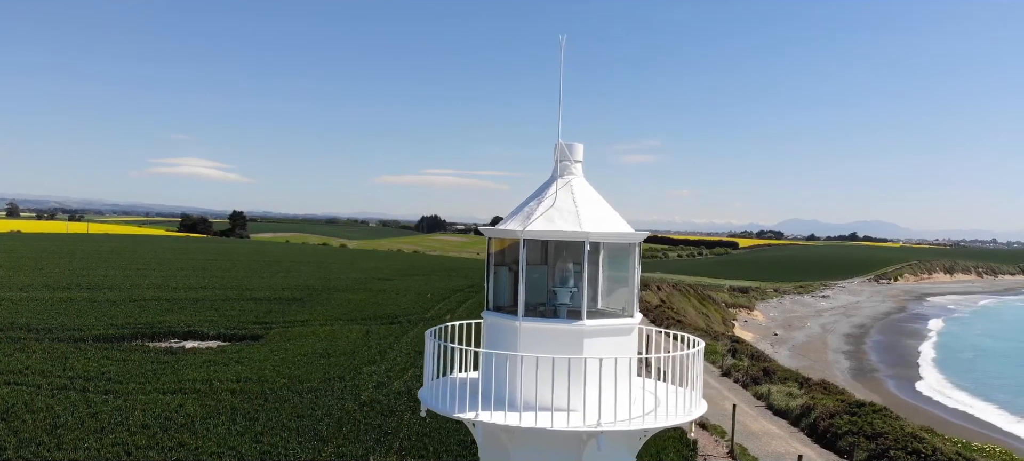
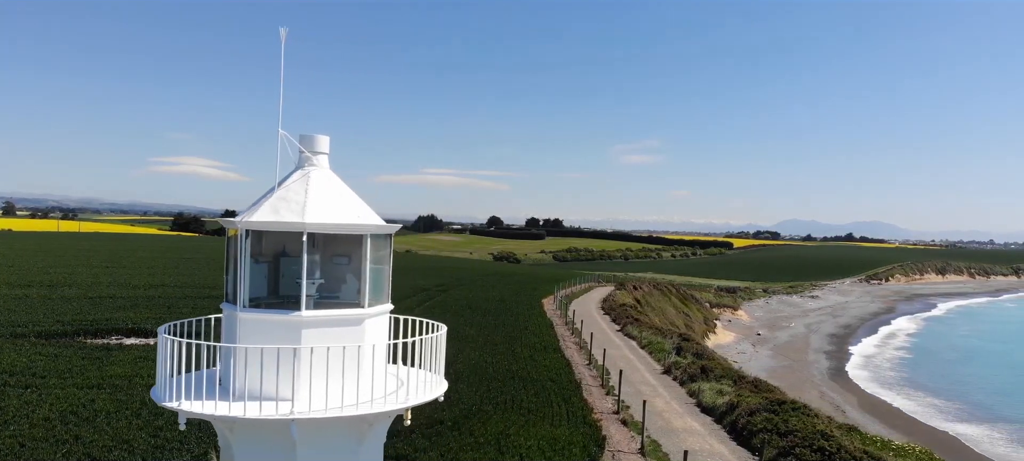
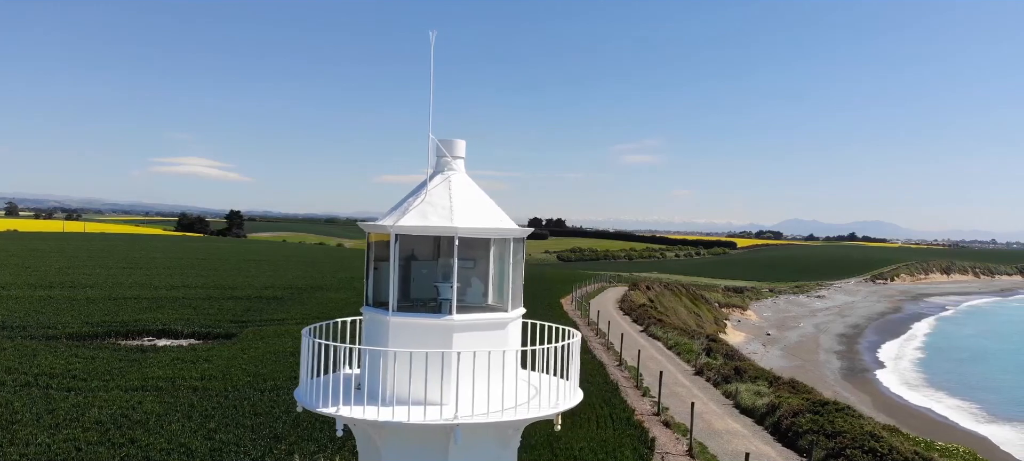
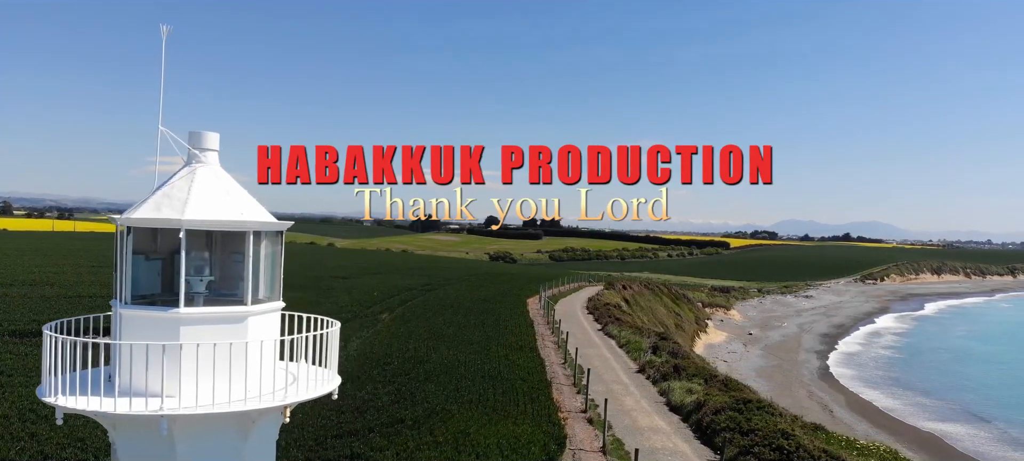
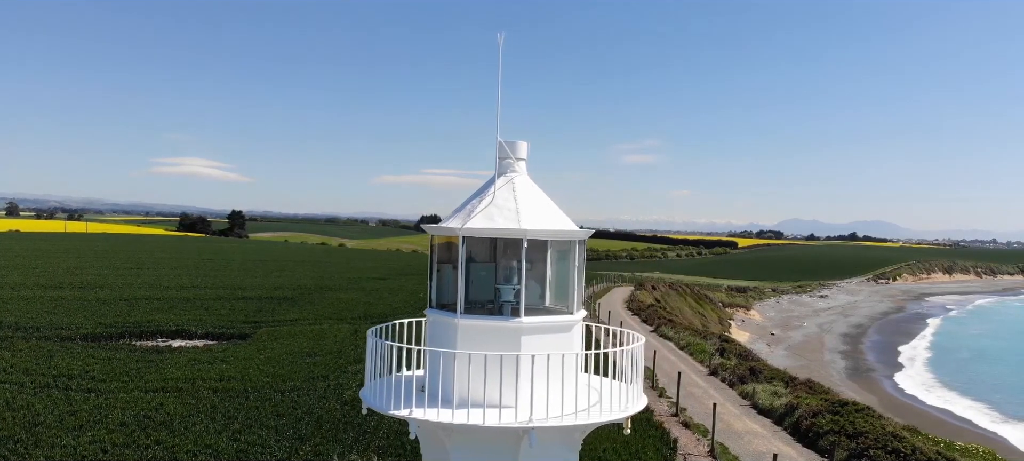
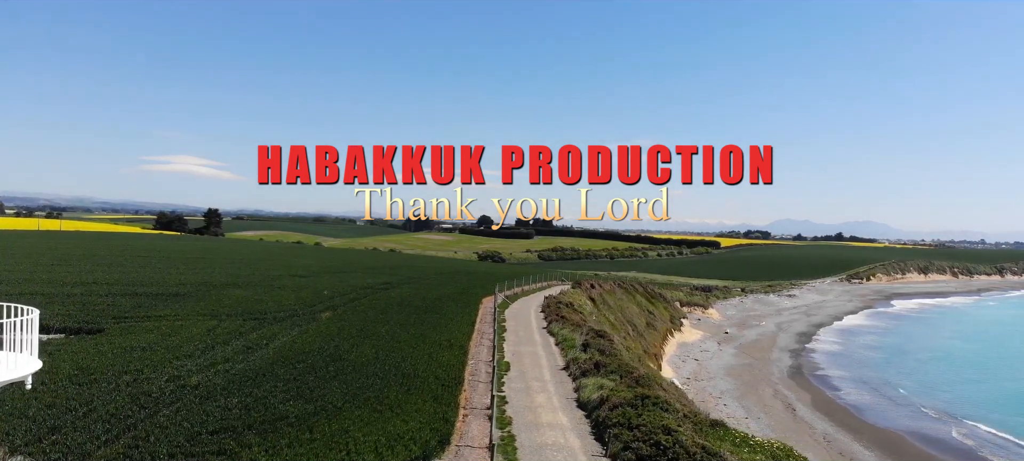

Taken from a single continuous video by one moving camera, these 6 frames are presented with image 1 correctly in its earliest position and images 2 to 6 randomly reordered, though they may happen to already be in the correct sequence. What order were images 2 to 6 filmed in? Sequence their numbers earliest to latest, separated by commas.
5, 3, 2, 4, 6
